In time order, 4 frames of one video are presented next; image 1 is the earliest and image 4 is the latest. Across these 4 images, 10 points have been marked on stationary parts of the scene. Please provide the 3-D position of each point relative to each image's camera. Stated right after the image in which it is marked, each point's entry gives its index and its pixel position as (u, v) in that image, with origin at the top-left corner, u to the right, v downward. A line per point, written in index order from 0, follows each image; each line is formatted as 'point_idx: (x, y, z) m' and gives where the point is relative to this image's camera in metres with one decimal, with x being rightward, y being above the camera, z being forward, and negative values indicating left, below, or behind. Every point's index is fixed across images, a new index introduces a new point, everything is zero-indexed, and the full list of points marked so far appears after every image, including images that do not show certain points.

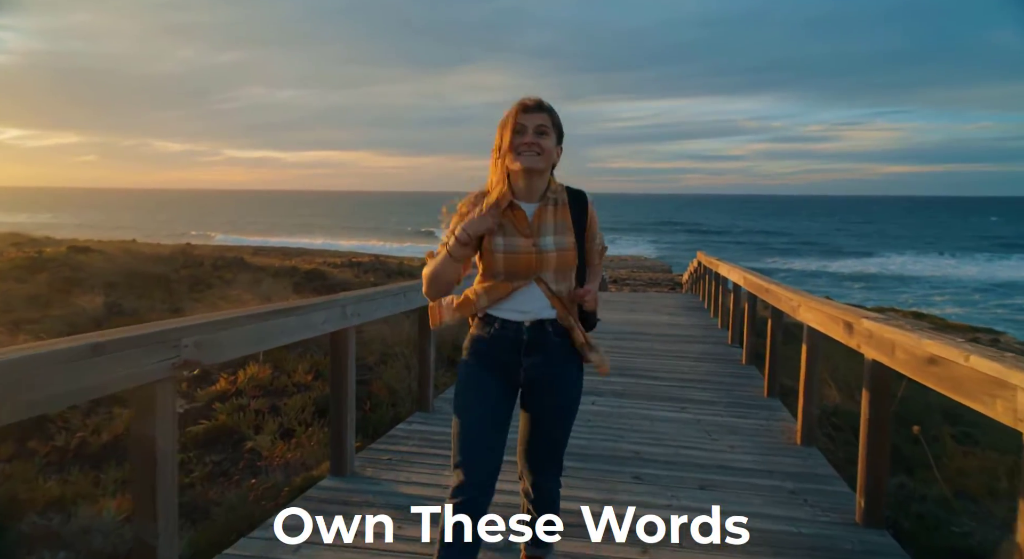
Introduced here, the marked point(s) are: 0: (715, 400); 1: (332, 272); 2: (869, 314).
0: (+1.5, -0.9, +4.8) m
1: (-4.2, +0.2, +14.8) m
2: (+1.5, -0.1, +2.7) m
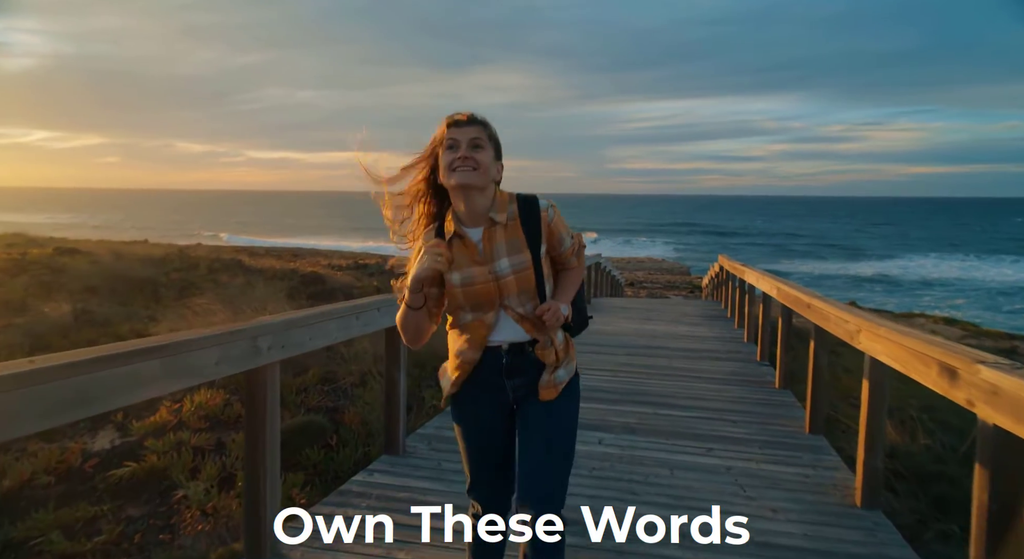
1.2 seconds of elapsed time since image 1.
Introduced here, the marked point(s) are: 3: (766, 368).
0: (+1.5, -1.0, +4.0) m
1: (-4.0, +0.1, +14.2) m
2: (+1.4, -0.2, +1.9) m
3: (+2.5, -0.9, +6.1) m
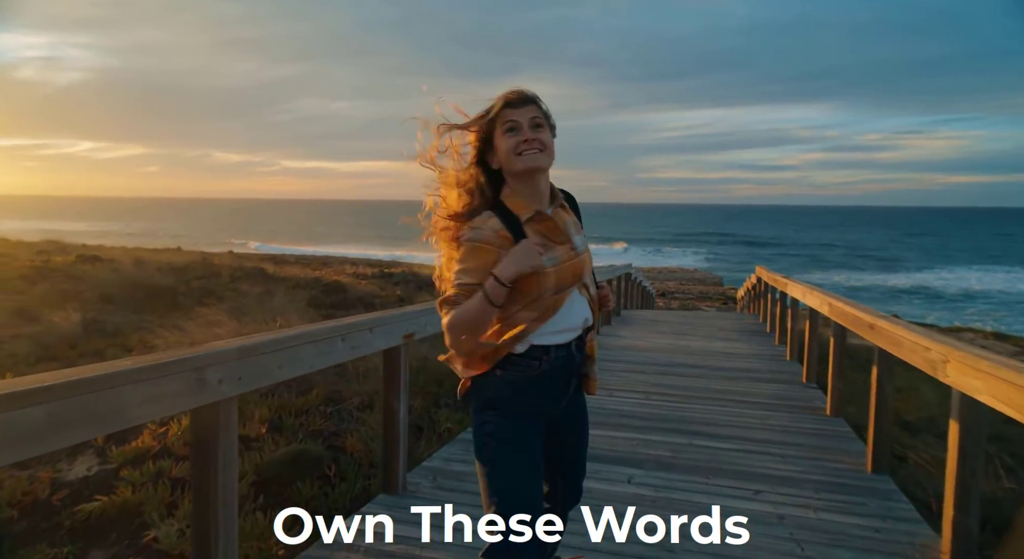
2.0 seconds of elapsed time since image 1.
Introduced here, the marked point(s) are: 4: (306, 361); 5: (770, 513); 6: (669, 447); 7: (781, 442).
0: (+1.6, -1.1, +3.5) m
1: (-3.4, -0.1, +13.9) m
2: (+1.4, -0.3, +1.4) m
3: (+2.7, -1.0, +5.6) m
4: (-0.7, -0.3, +2.2) m
5: (+1.2, -1.1, +2.9) m
6: (+1.0, -1.0, +3.8) m
7: (+1.7, -1.0, +4.1) m
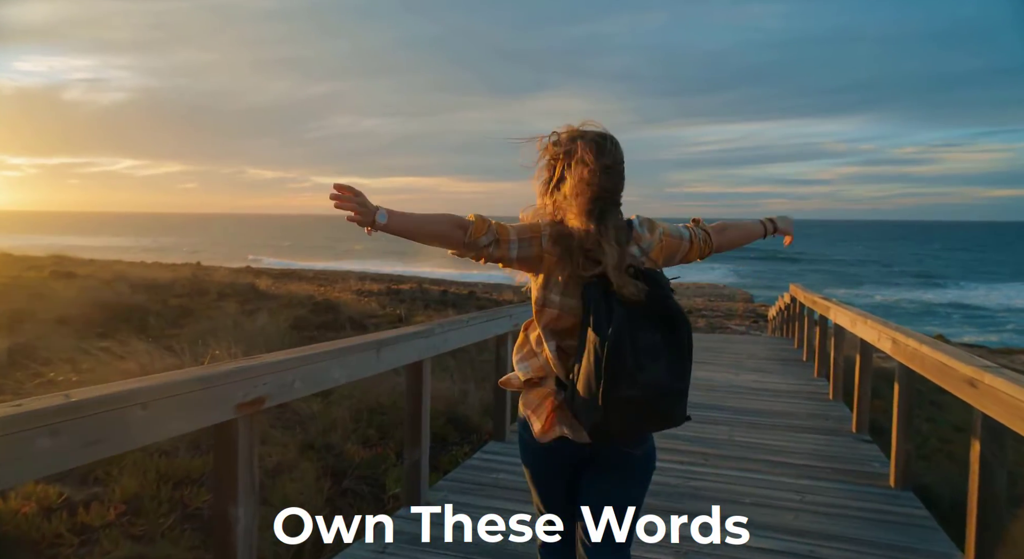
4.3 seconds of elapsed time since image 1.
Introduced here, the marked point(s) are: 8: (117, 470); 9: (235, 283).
0: (+1.3, -1.2, +2.4) m
1: (-3.2, -0.5, +13.0) m
2: (+1.1, -0.4, +0.3) m
3: (+2.5, -1.2, +4.4) m
4: (-1.0, -0.4, +1.1) m
5: (+0.9, -1.2, +1.8) m
6: (+0.7, -1.2, +2.7) m
7: (+1.5, -1.2, +3.0) m
8: (-2.0, -0.9, +3.2) m
9: (-5.7, -0.1, +13.2) m
